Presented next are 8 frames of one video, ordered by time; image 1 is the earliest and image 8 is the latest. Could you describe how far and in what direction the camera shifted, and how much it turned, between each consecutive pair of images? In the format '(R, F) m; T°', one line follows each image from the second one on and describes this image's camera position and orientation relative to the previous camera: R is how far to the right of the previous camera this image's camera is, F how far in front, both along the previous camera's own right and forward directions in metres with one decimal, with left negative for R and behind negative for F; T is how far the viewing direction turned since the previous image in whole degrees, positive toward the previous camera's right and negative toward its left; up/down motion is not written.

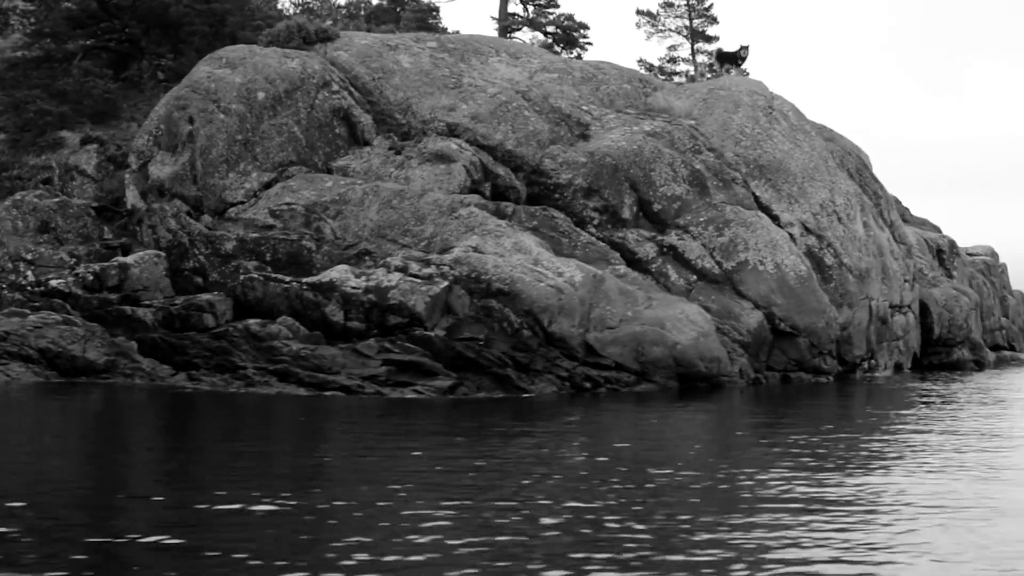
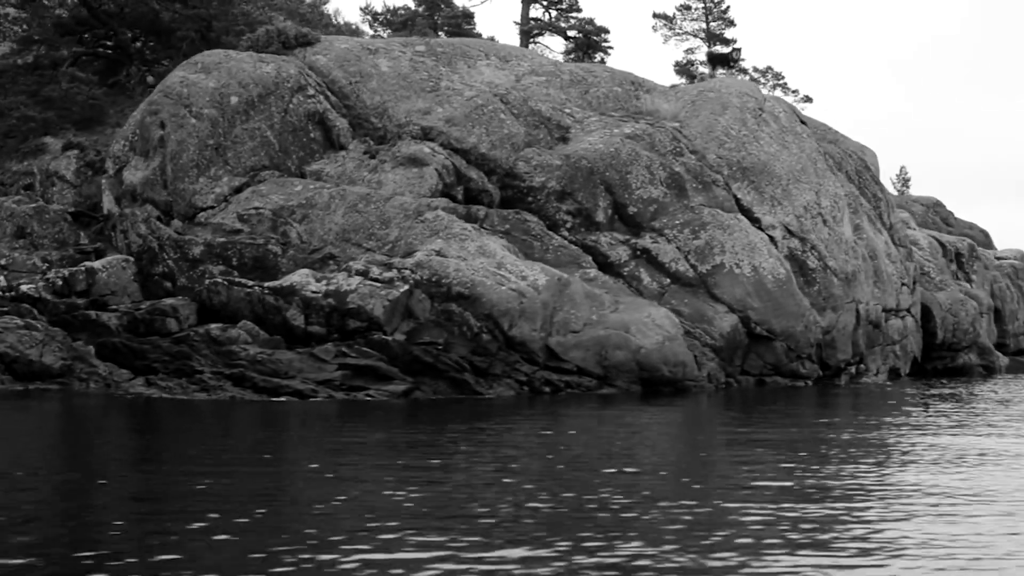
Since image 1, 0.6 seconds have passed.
(+2.1, +0.2) m; -3°
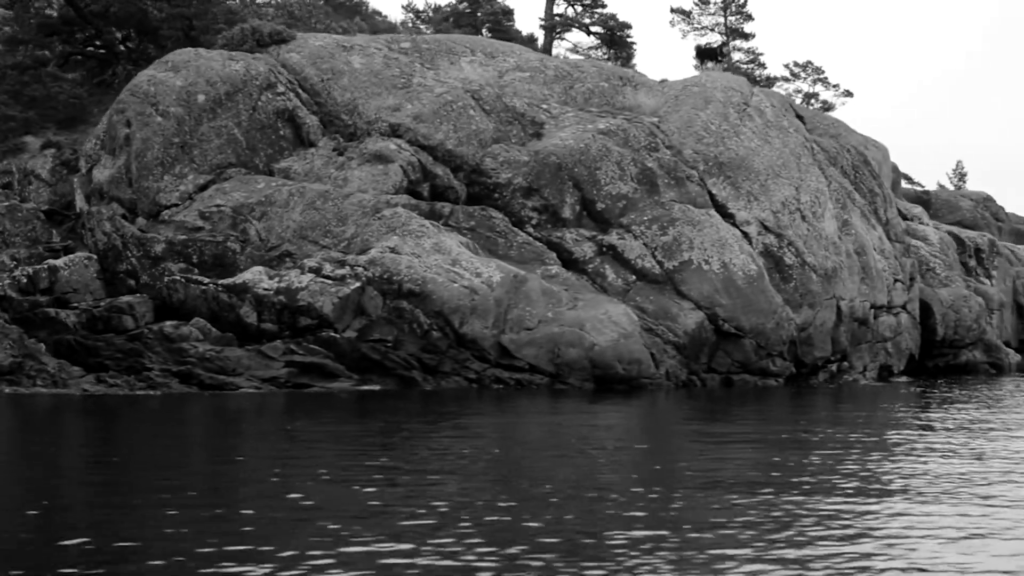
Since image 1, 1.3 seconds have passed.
(+2.5, +0.3) m; -3°
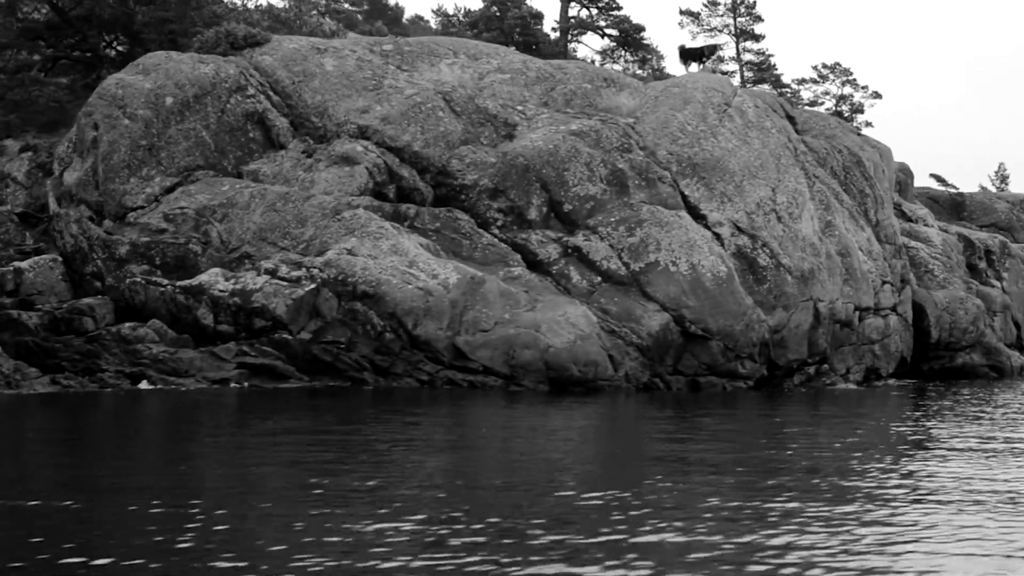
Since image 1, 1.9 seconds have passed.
(+2.1, +0.2) m; -2°
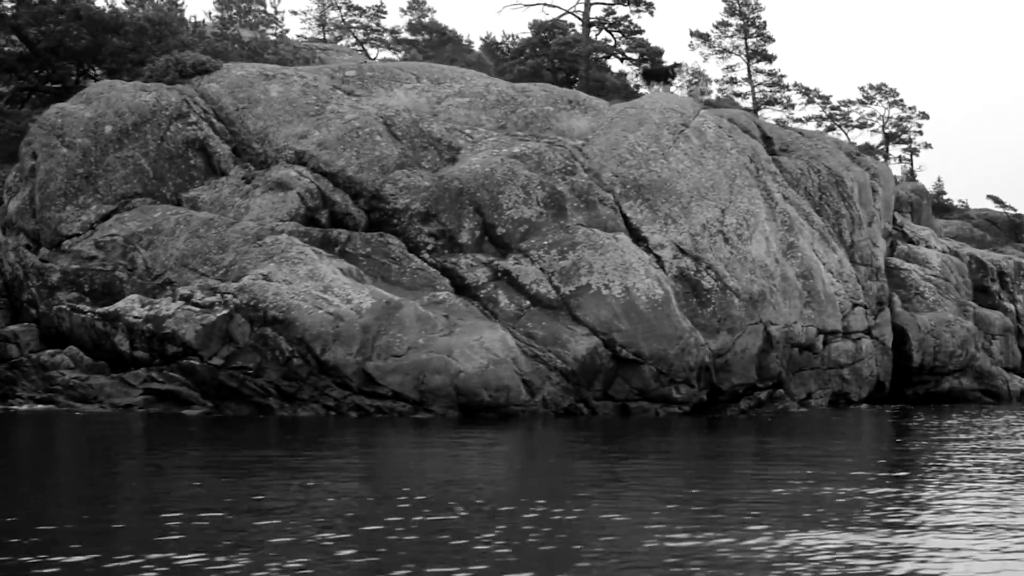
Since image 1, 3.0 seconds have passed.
(+3.8, +0.5) m; -5°
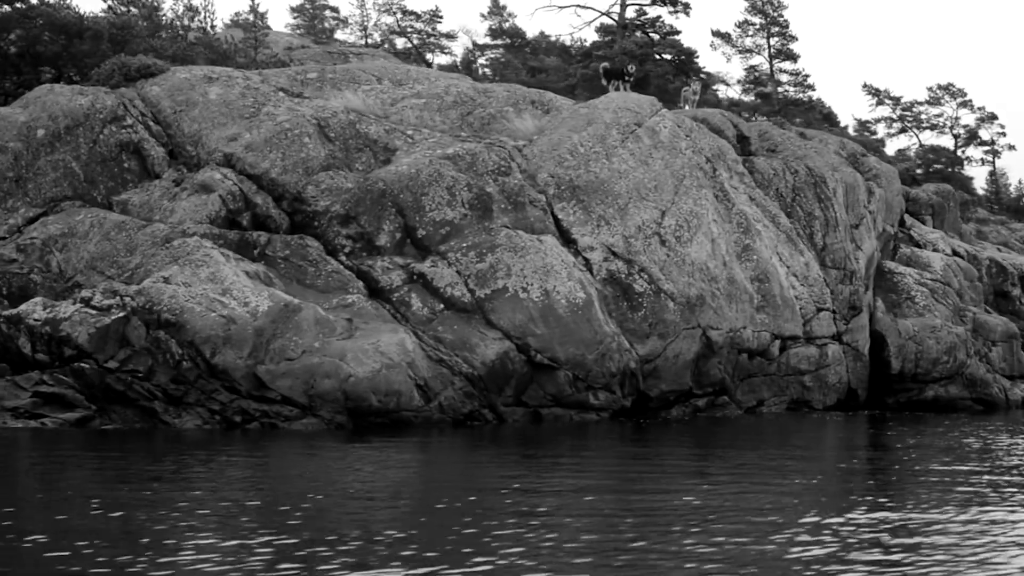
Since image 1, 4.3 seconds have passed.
(+4.7, +0.9) m; -6°
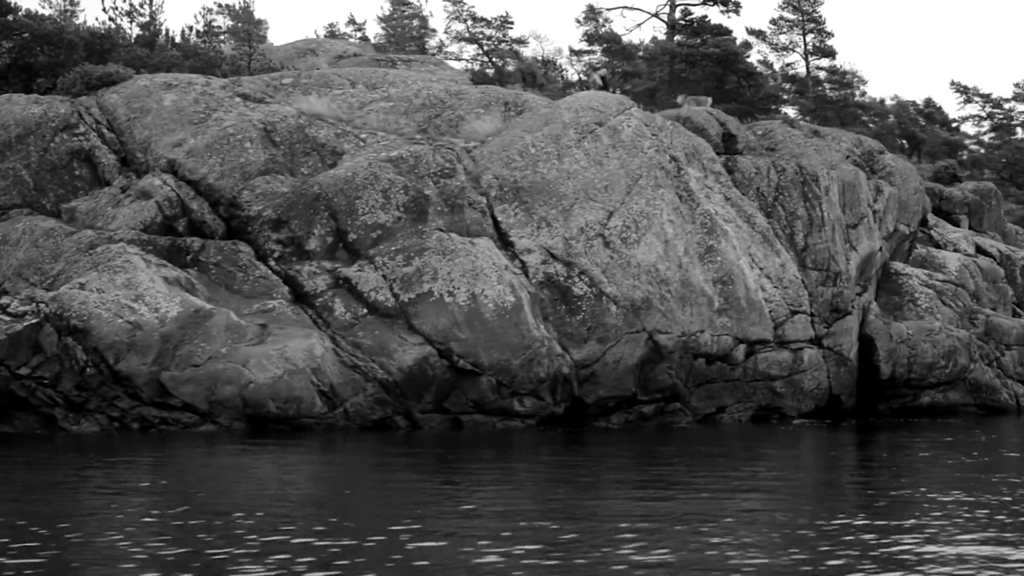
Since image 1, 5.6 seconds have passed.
(+4.9, +1.1) m; -7°
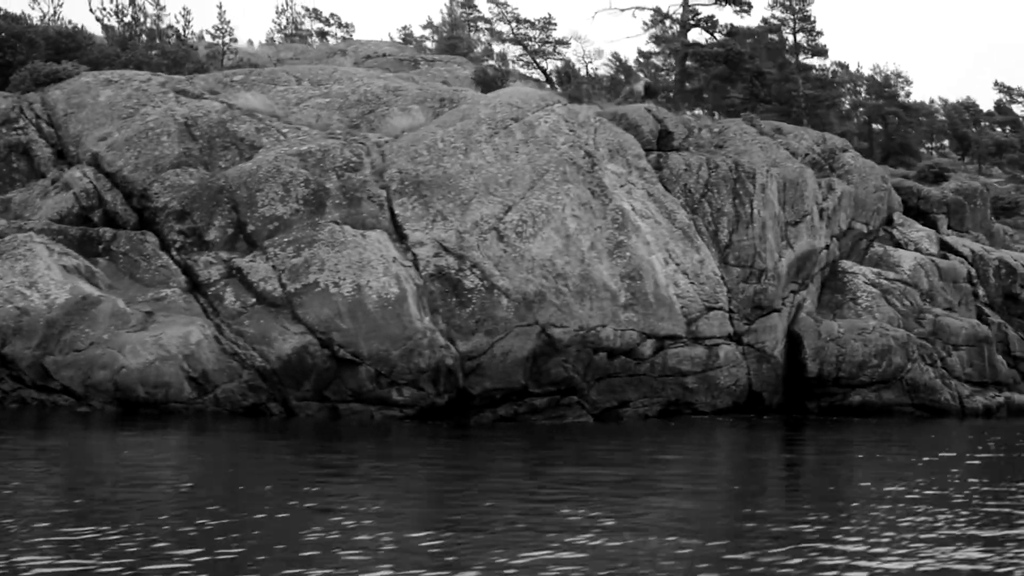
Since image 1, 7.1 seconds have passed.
(+5.3, -0.3) m; -6°
